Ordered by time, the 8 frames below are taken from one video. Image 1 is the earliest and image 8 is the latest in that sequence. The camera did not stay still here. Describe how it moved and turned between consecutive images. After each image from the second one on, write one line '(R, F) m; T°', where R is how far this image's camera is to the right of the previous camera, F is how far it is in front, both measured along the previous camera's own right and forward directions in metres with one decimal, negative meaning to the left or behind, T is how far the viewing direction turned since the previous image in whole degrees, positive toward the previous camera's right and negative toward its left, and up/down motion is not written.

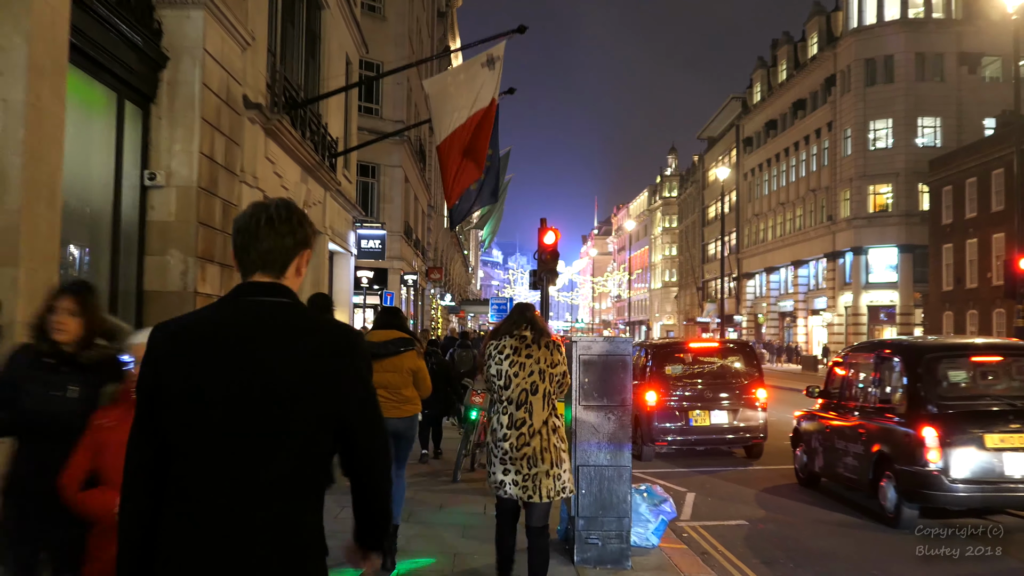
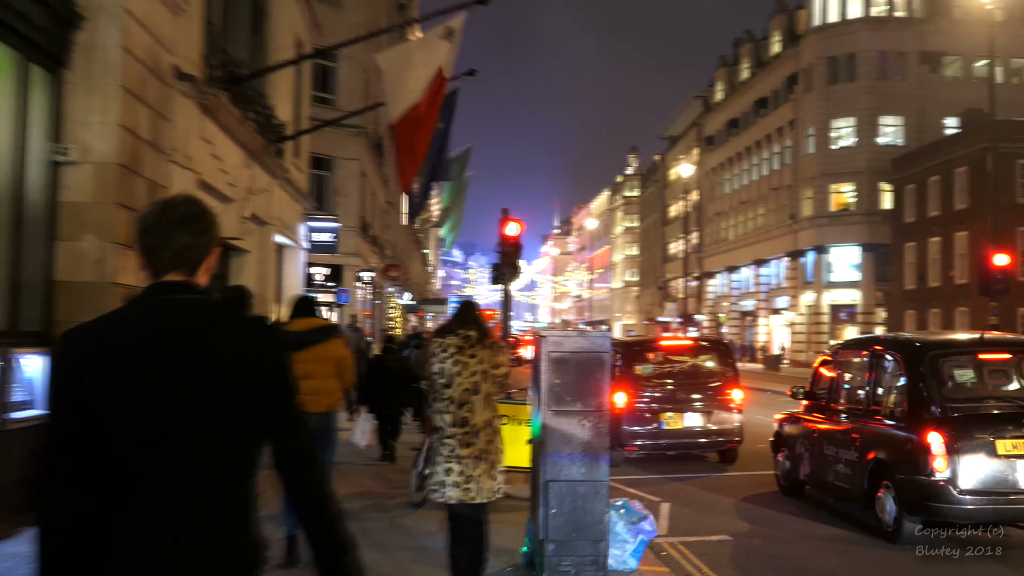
(0.0, +1.0) m; +3°
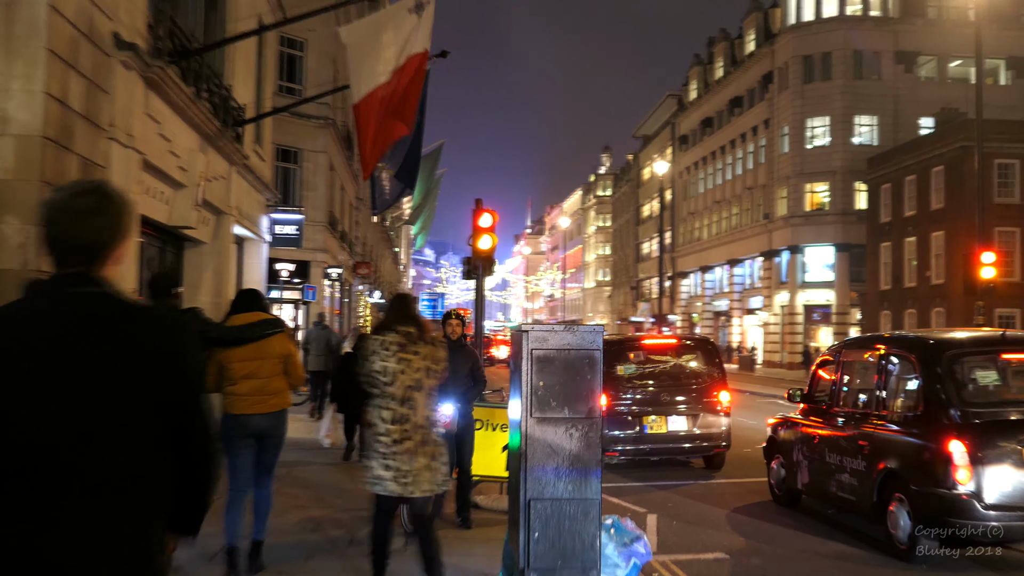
(0.0, +0.9) m; +2°
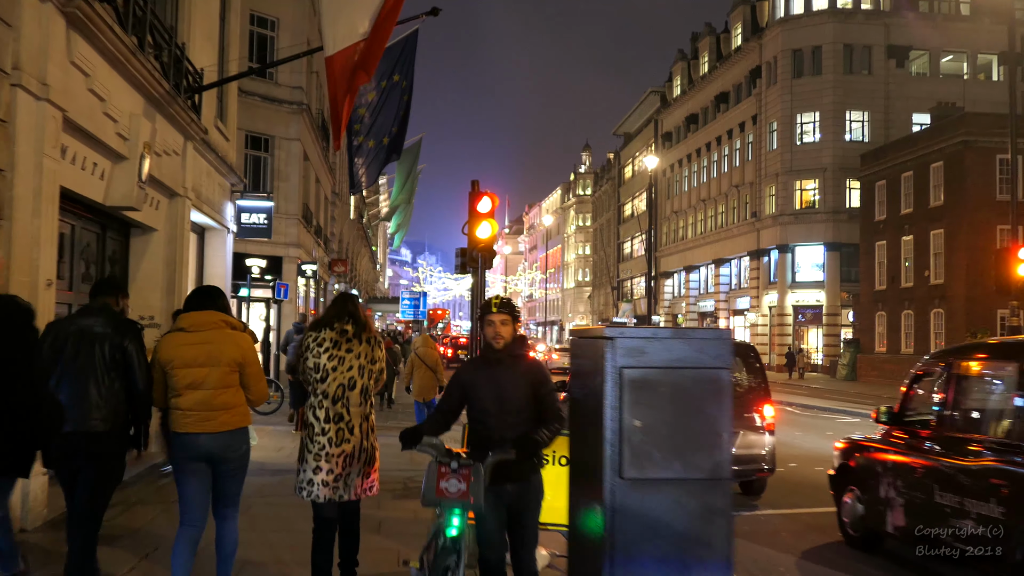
(-0.4, +1.9) m; +2°
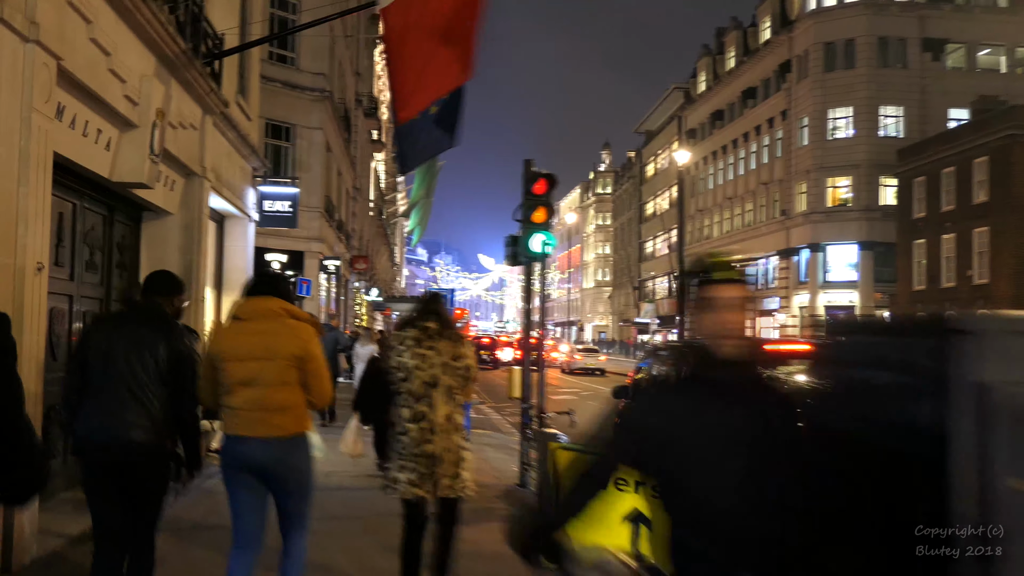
(-0.5, +1.3) m; -1°
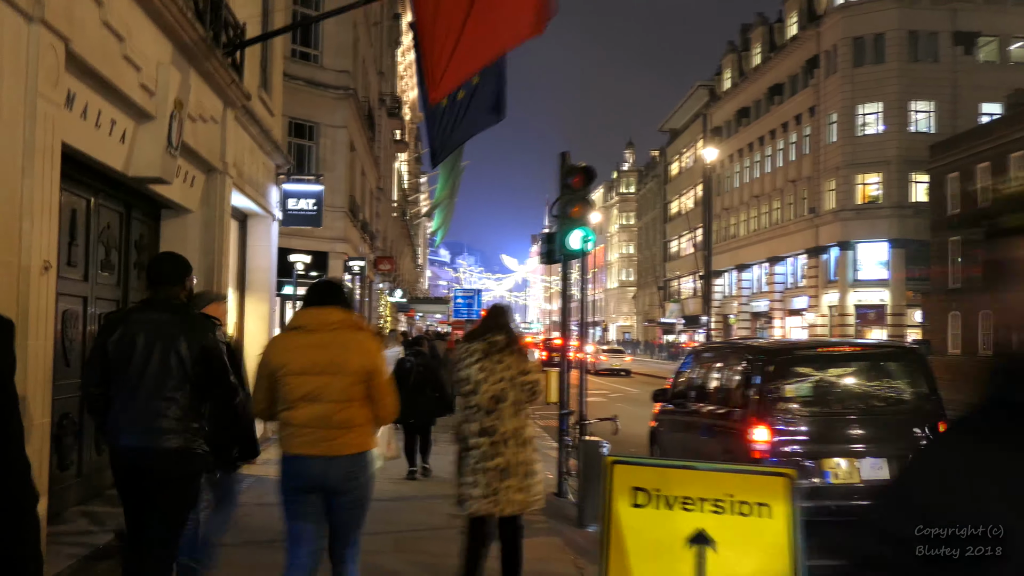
(-0.1, +0.4) m; -2°
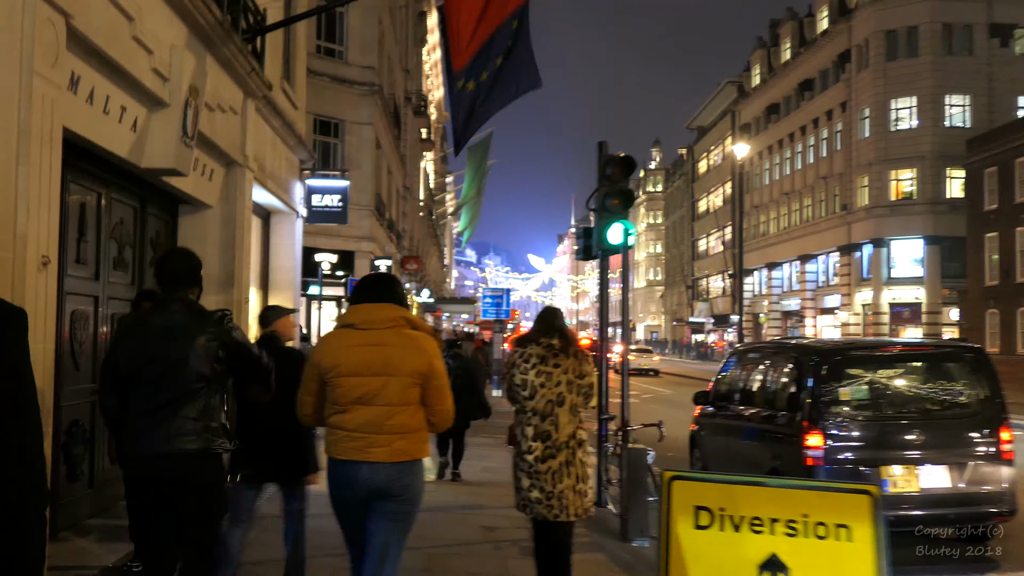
(0.0, +0.3) m; -2°
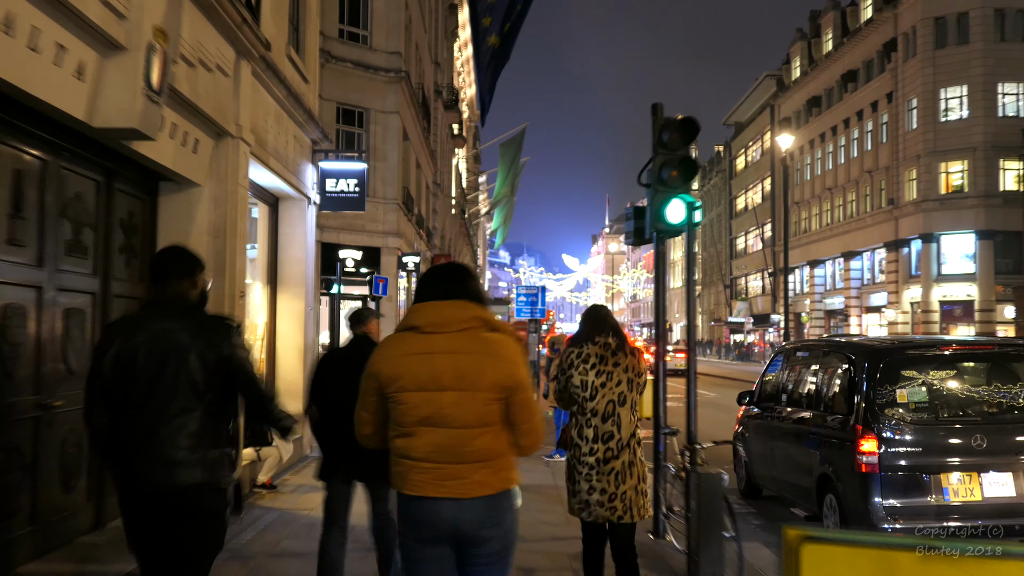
(0.0, +1.2) m; -2°
